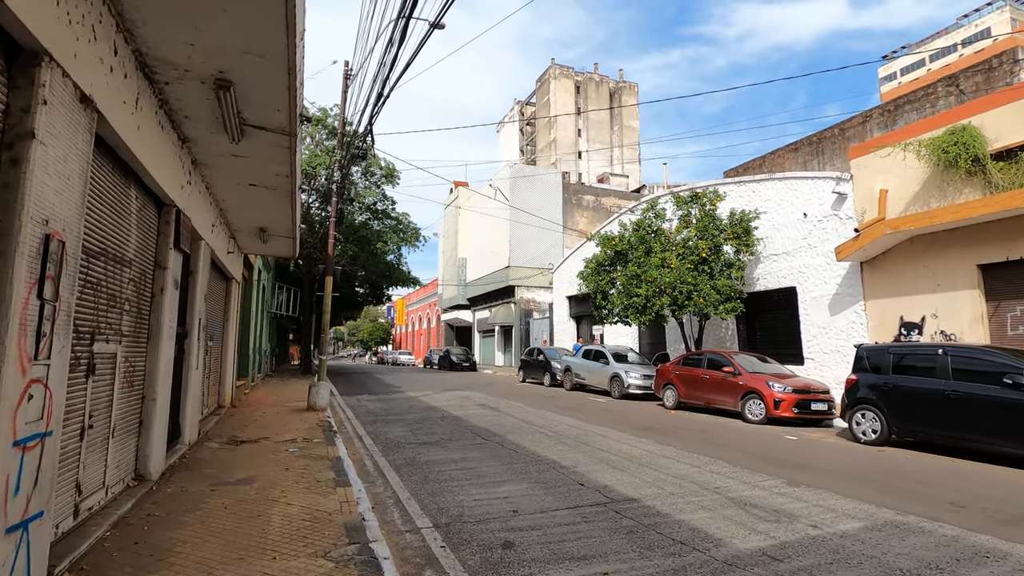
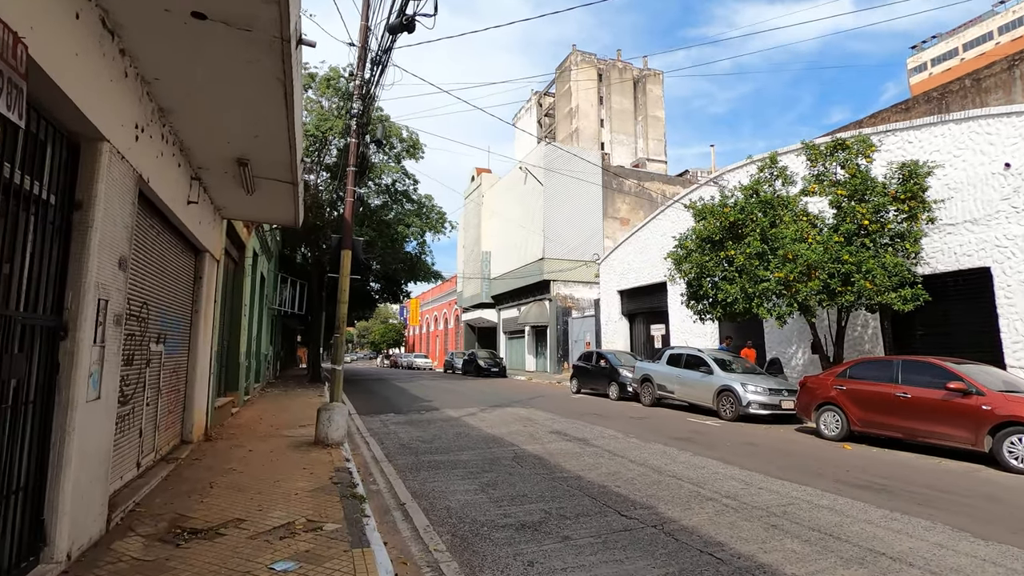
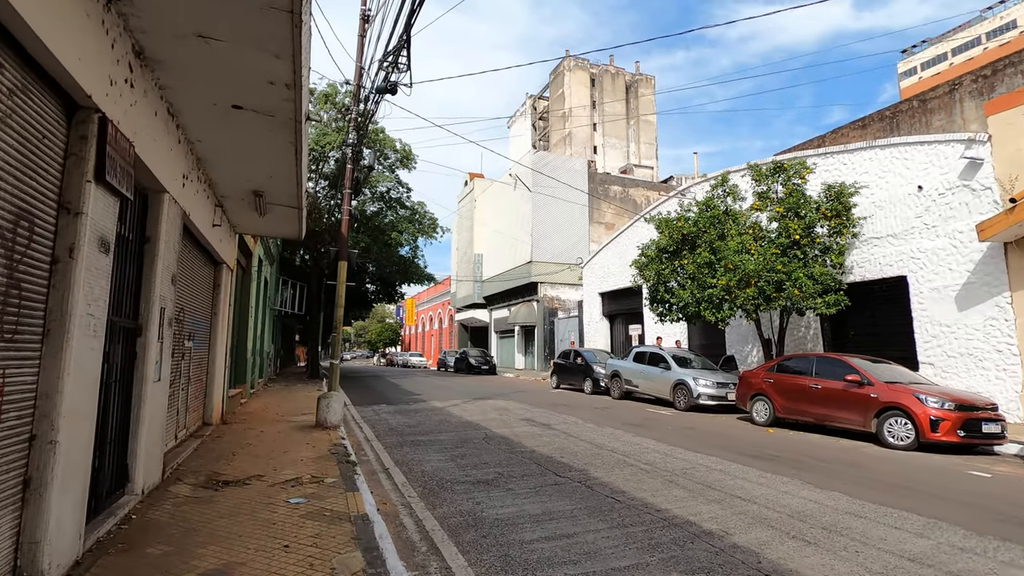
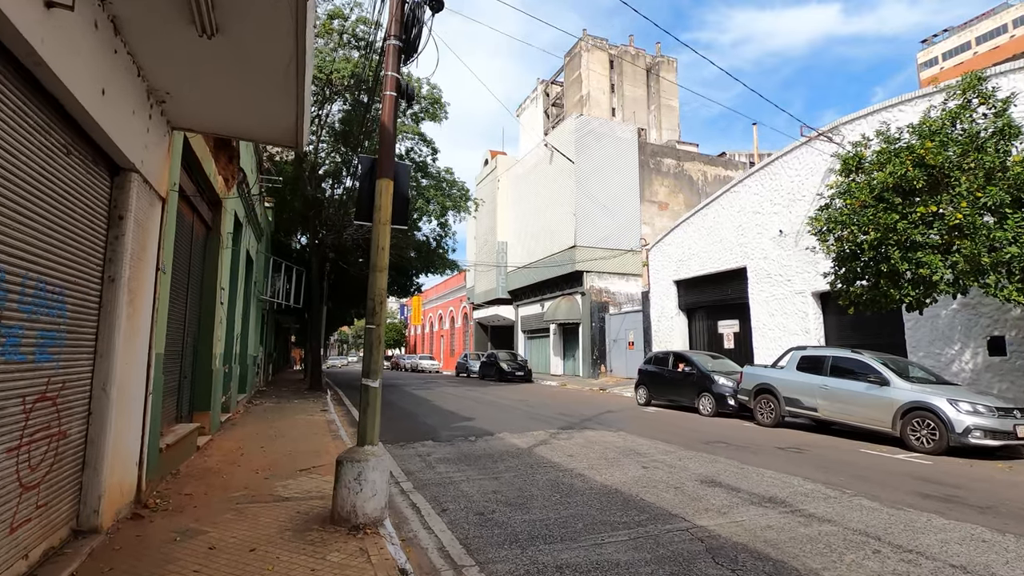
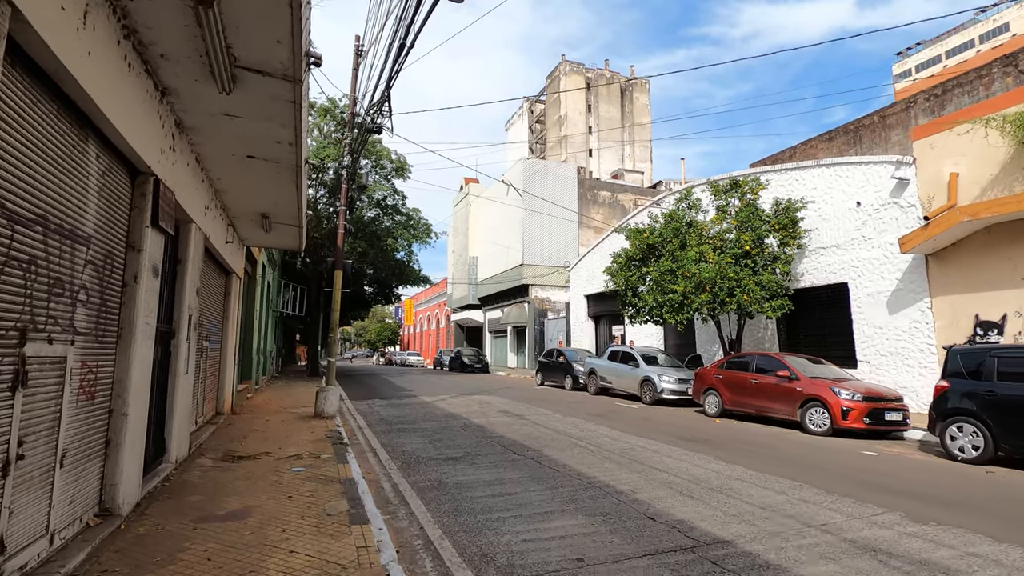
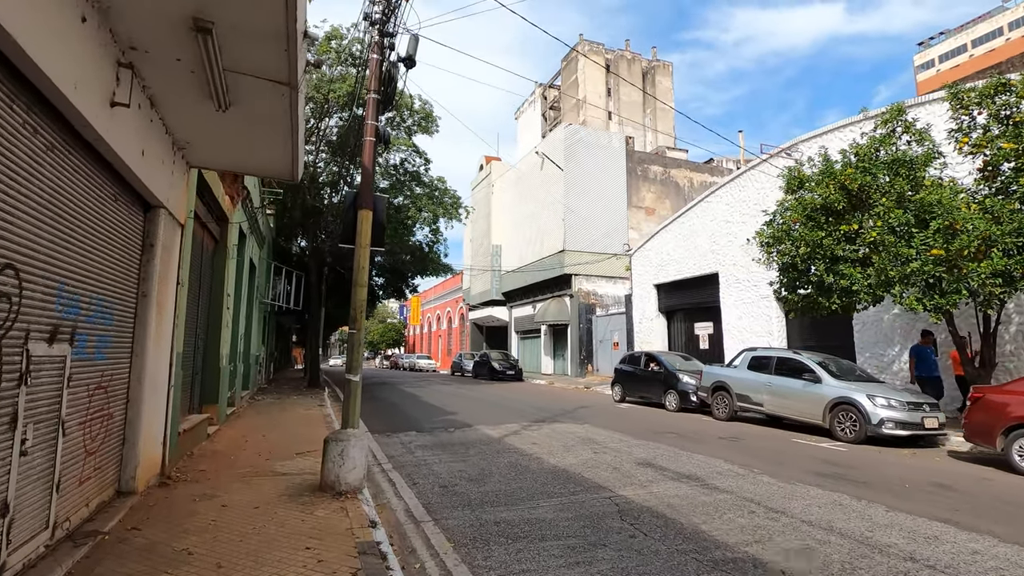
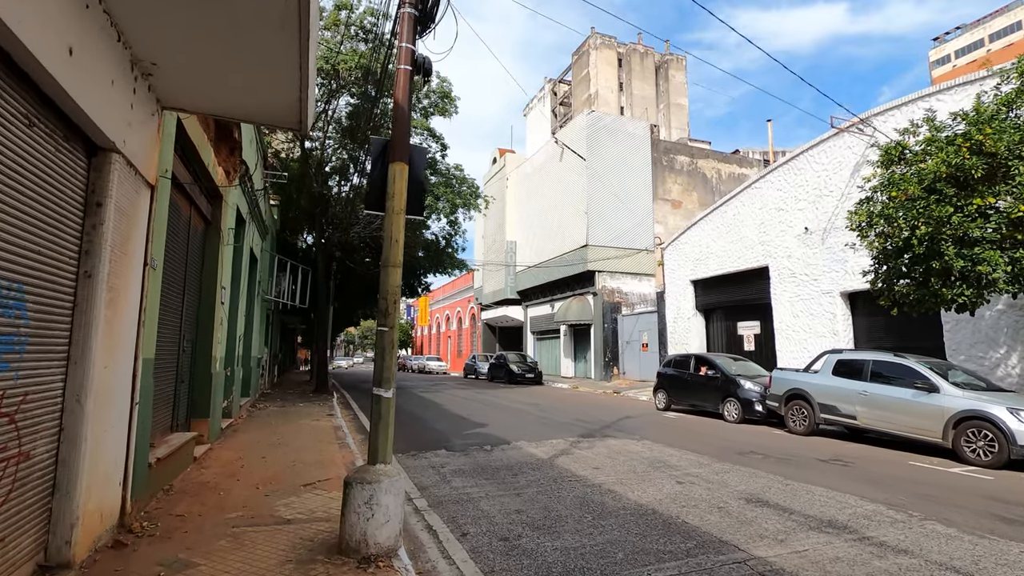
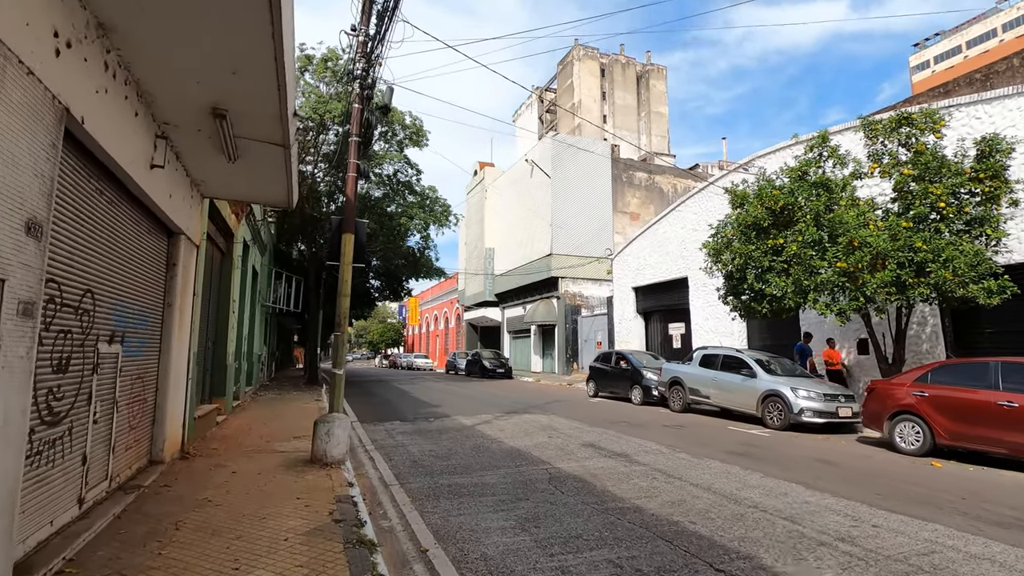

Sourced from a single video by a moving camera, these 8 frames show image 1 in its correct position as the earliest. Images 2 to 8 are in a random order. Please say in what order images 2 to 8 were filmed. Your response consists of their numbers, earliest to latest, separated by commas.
5, 3, 2, 8, 6, 4, 7
